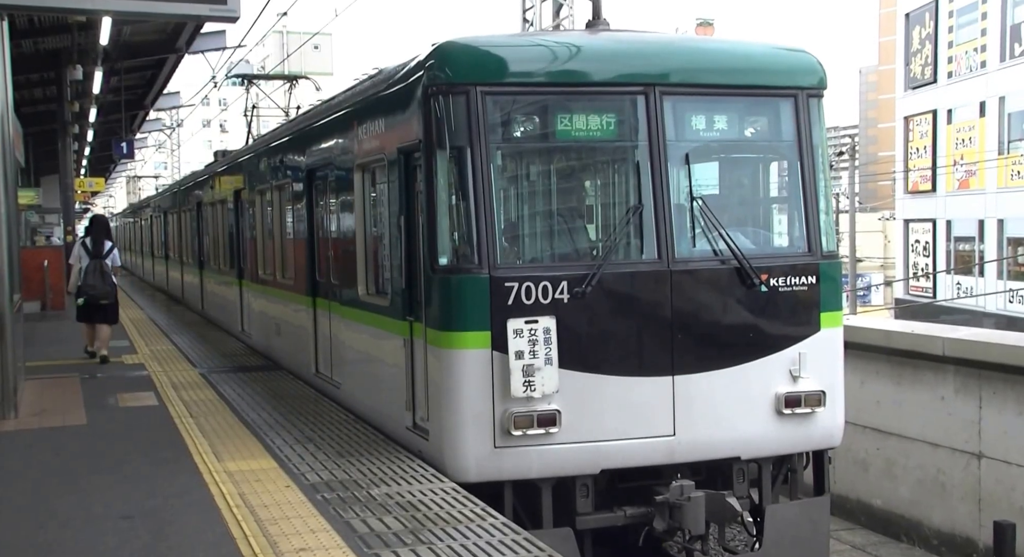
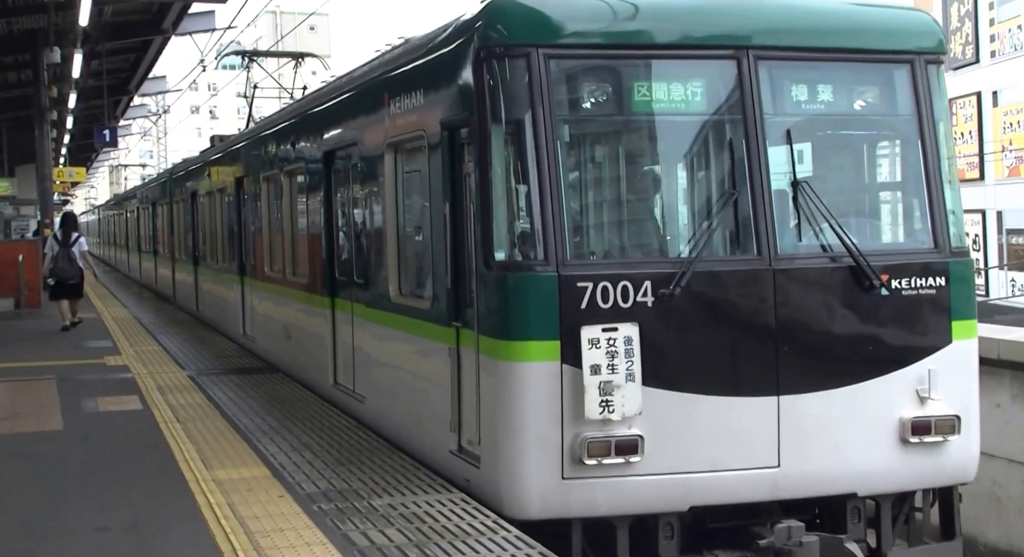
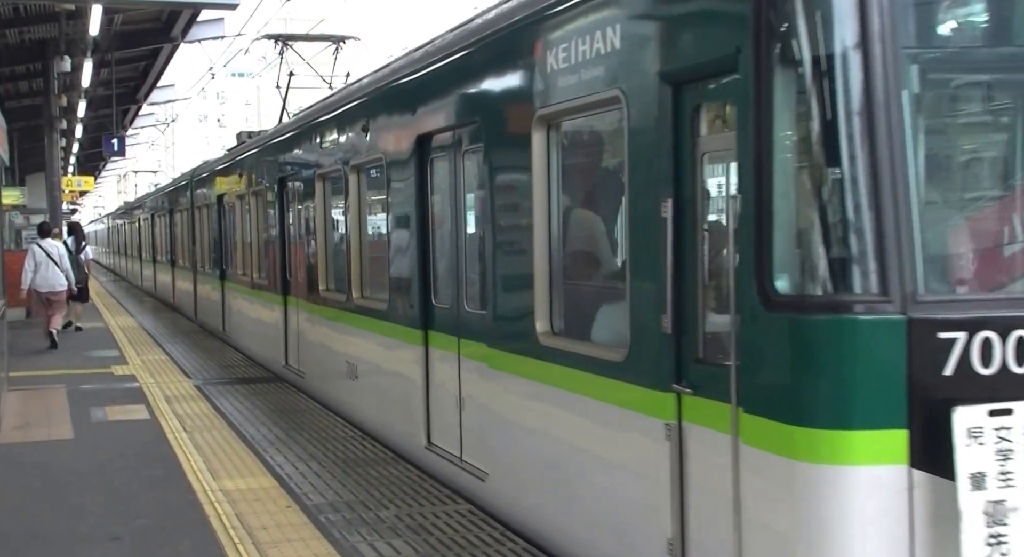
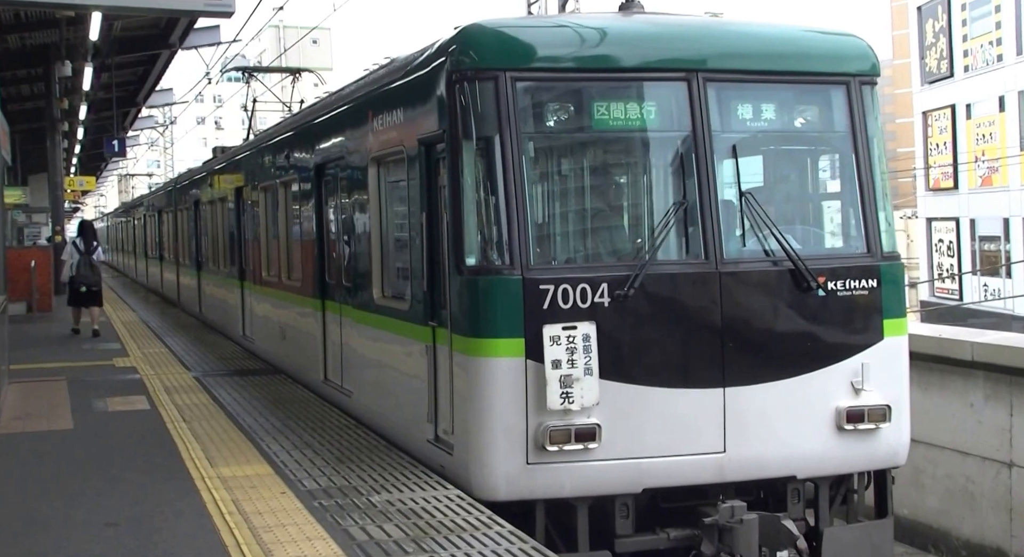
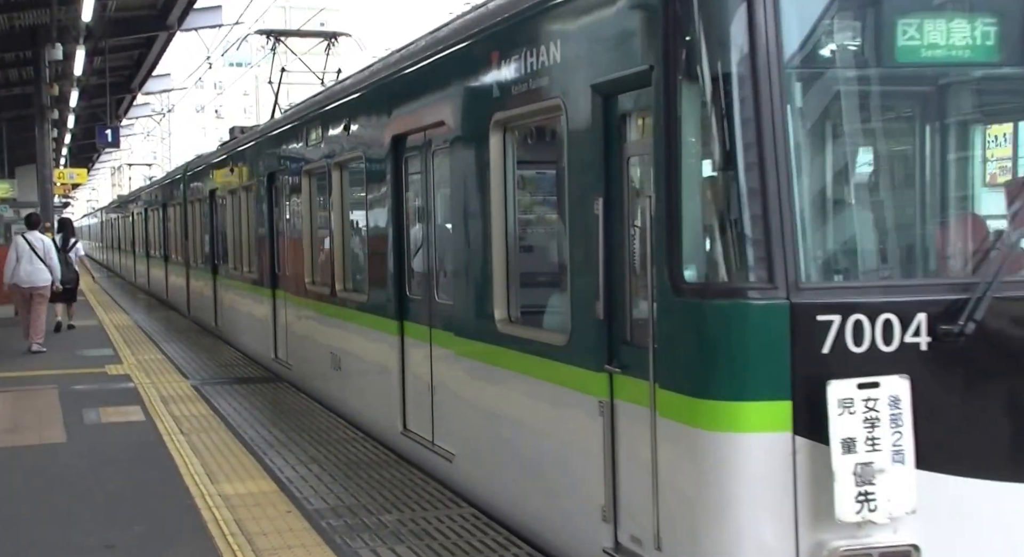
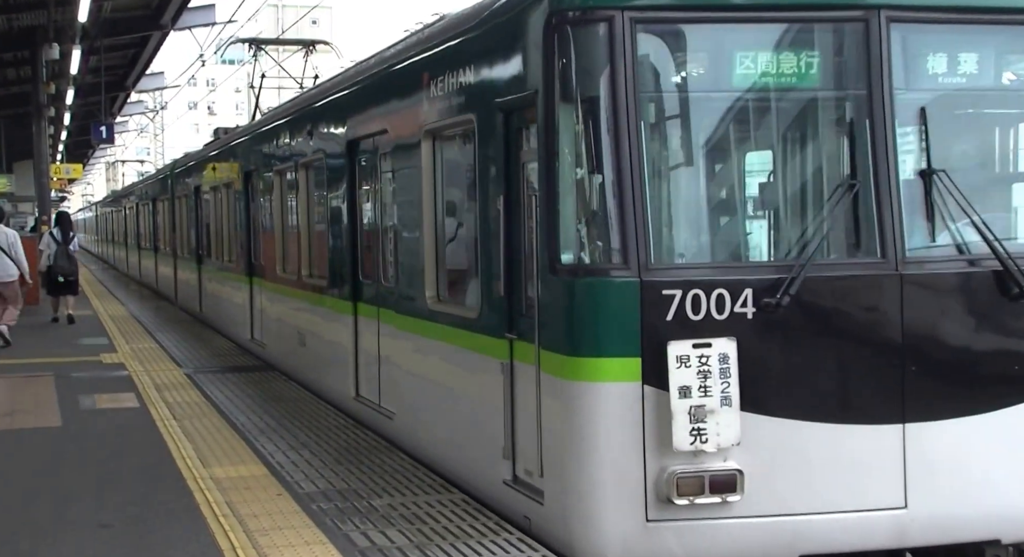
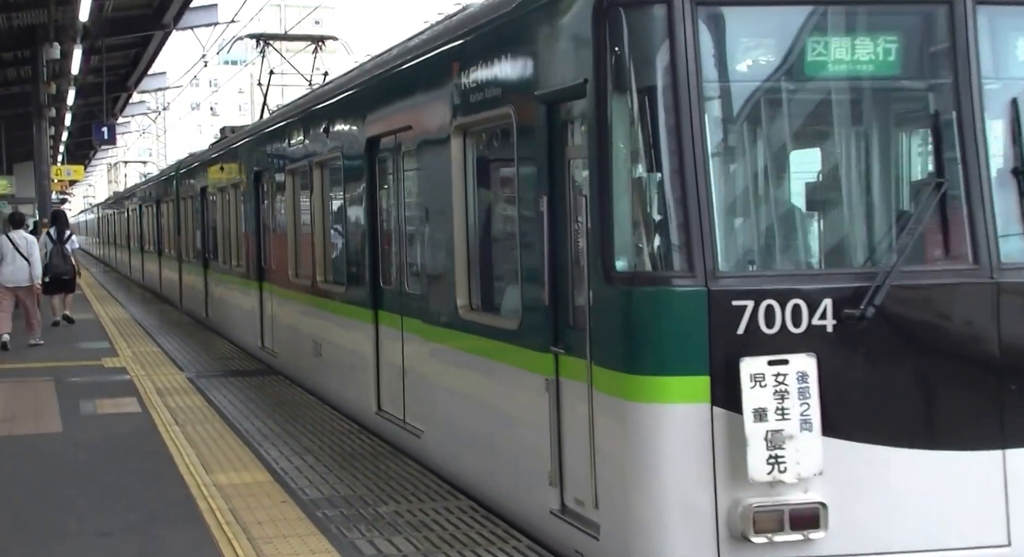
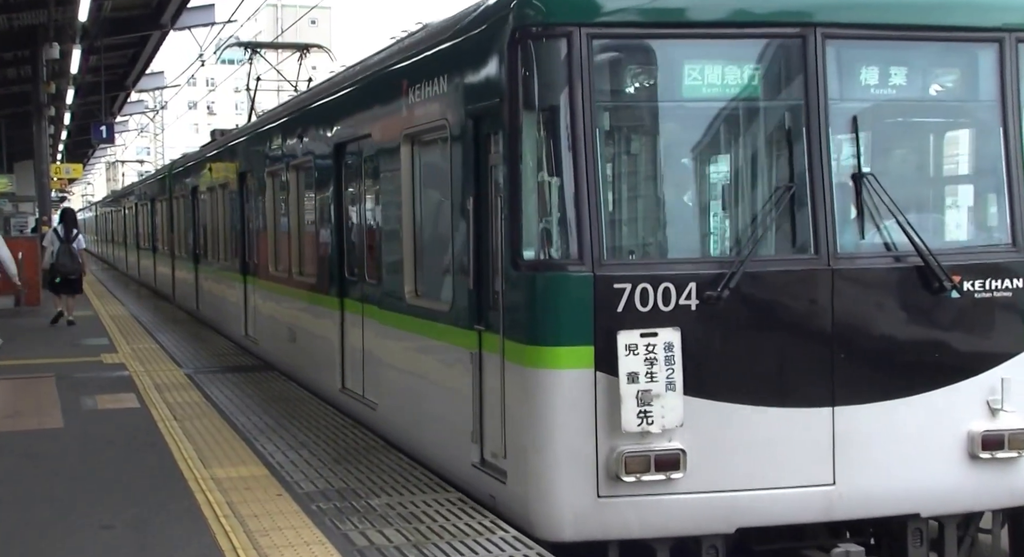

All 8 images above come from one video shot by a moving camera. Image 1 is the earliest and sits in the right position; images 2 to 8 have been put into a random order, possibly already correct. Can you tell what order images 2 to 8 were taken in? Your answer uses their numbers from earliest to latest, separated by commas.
4, 2, 8, 6, 7, 5, 3
